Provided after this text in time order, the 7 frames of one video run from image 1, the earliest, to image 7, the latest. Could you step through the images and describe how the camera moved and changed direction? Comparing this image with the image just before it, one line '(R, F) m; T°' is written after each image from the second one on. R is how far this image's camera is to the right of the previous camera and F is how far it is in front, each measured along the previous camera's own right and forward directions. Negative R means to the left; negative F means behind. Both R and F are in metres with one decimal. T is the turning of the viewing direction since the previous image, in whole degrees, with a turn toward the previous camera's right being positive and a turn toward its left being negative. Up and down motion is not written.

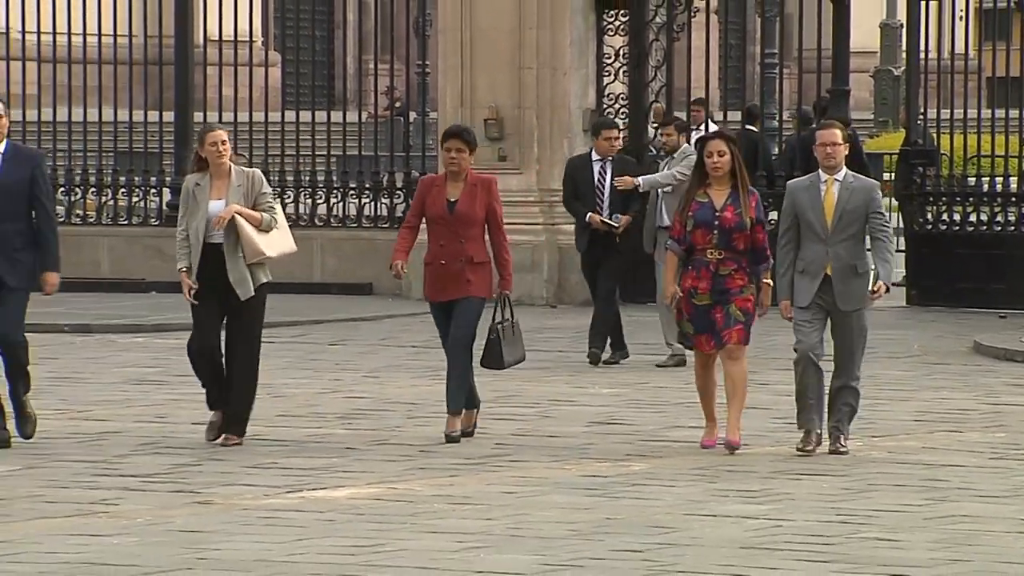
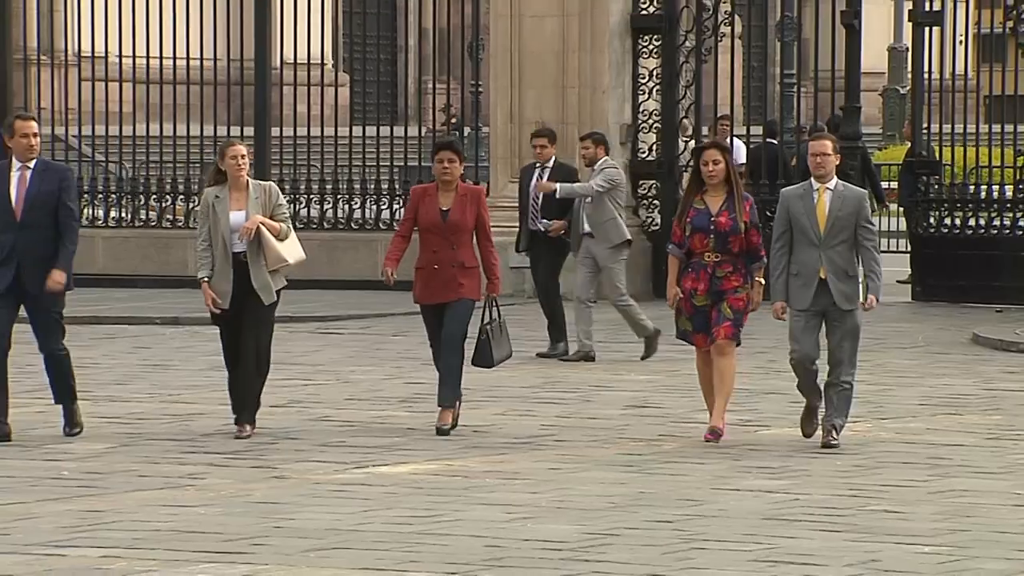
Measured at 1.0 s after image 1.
(+0.3, -1.0) m; -3°
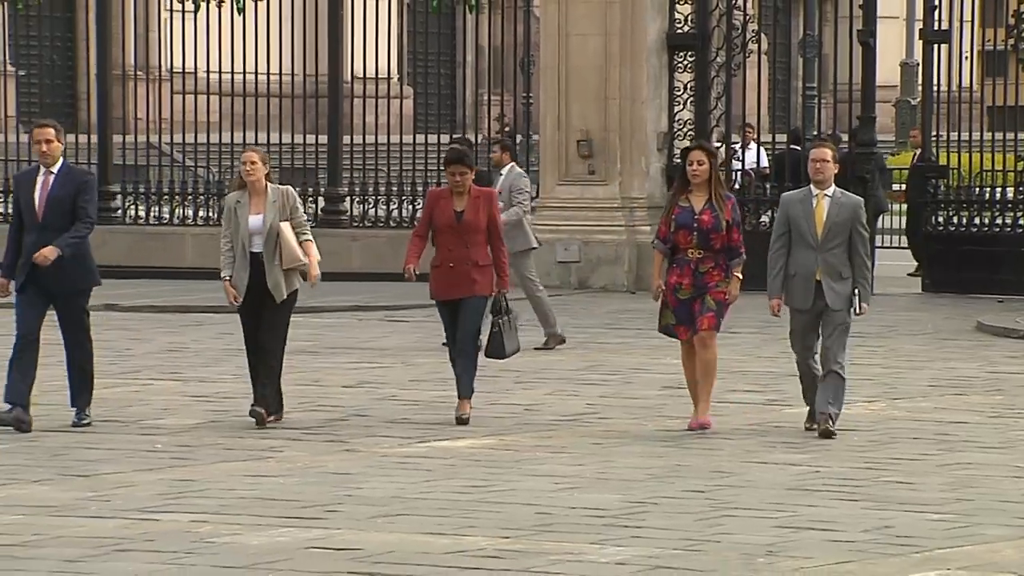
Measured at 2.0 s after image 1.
(0.0, -1.0) m; -1°
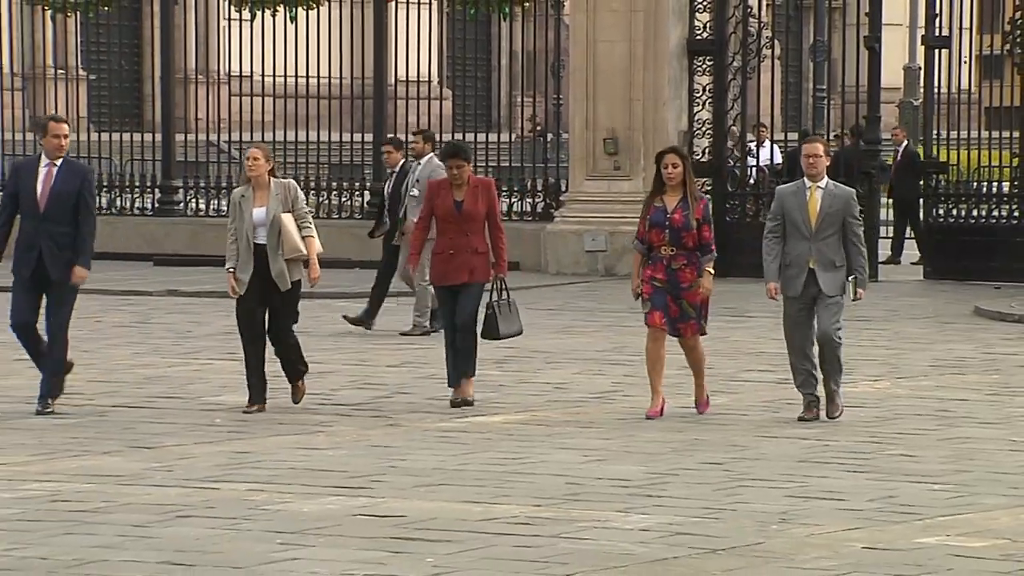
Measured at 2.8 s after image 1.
(0.0, -0.9) m; -1°
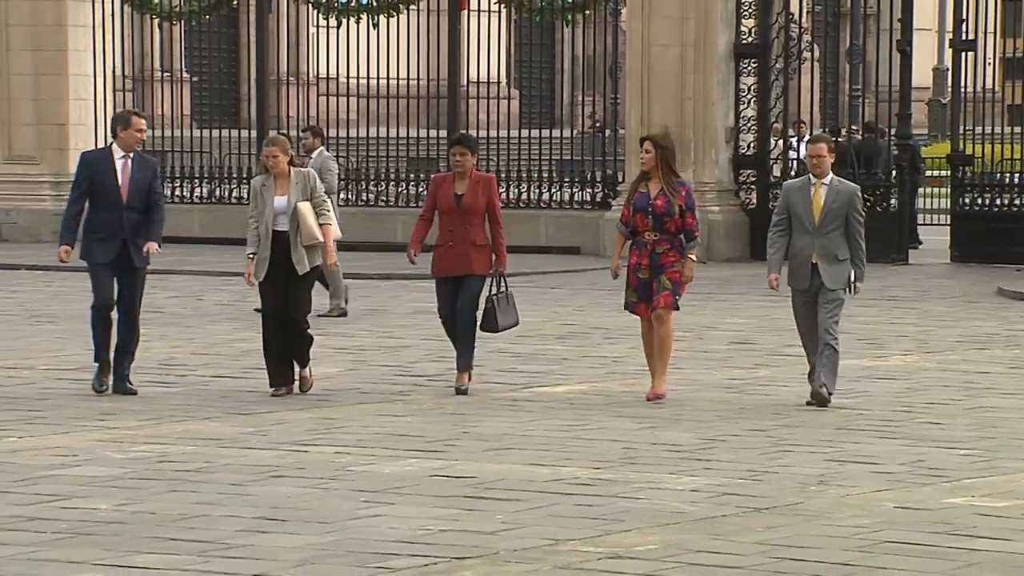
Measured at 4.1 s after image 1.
(0.0, -1.1) m; -2°
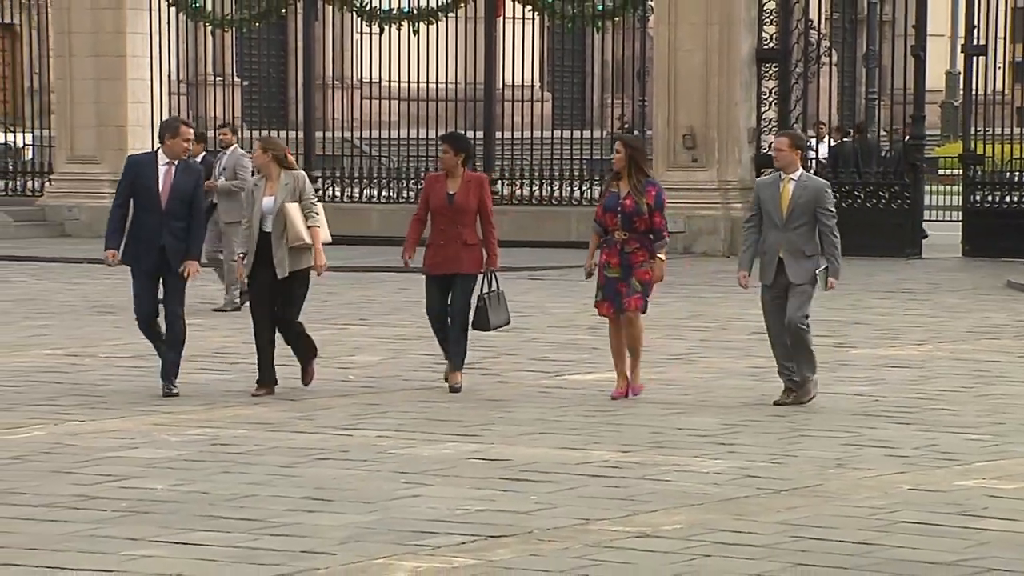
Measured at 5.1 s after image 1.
(0.0, -0.7) m; -1°
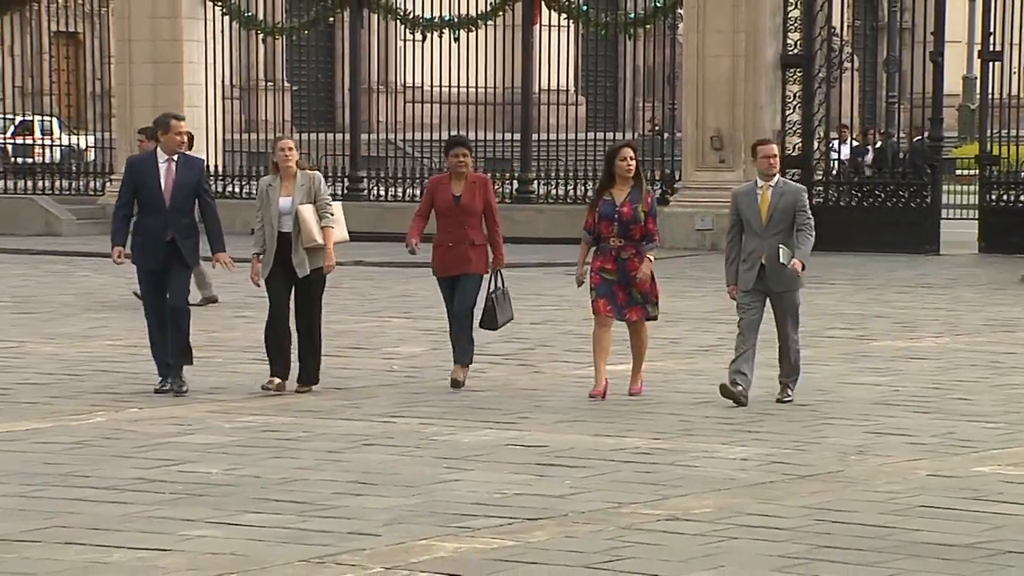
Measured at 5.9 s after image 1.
(0.0, -0.7) m; -1°
